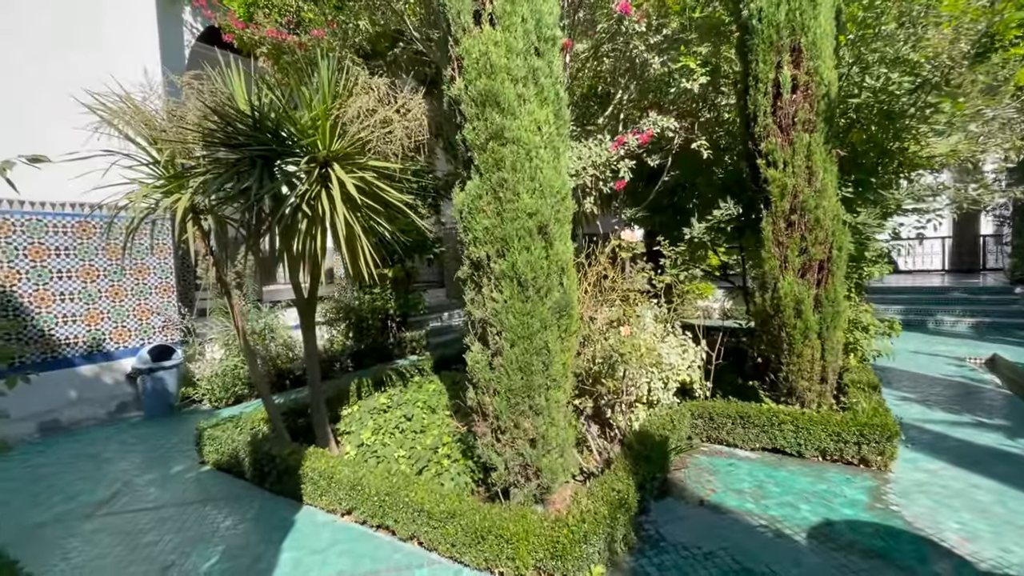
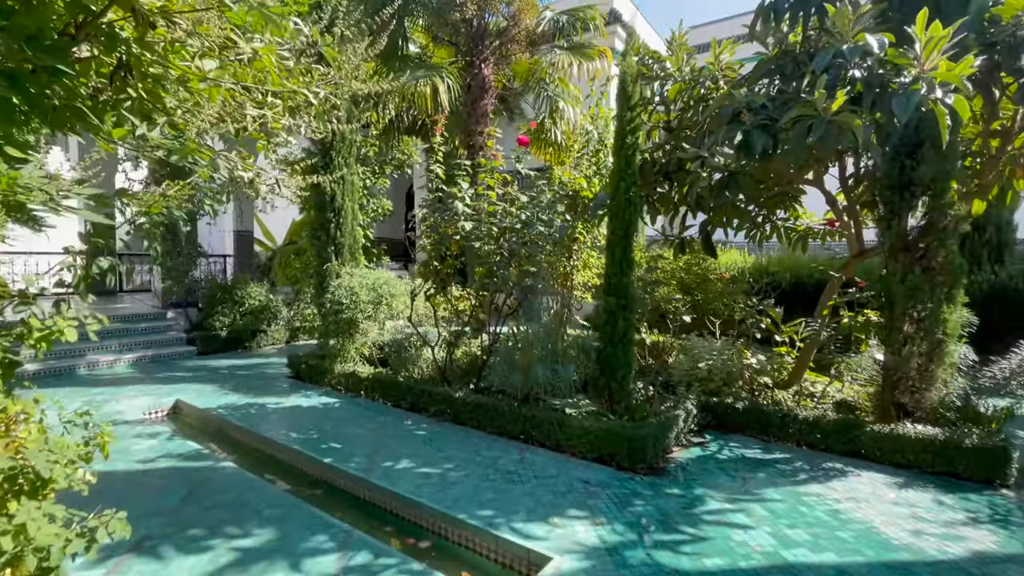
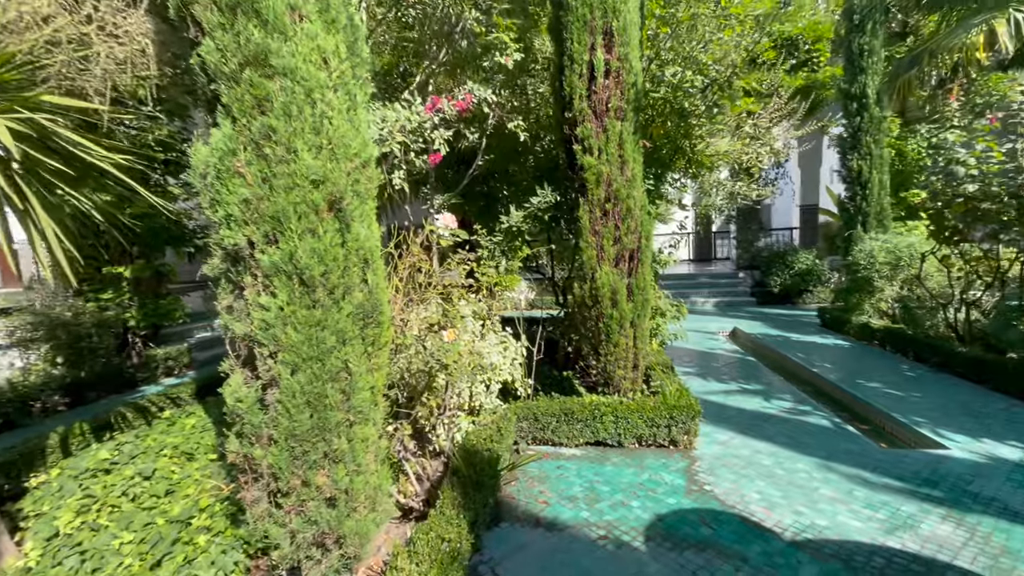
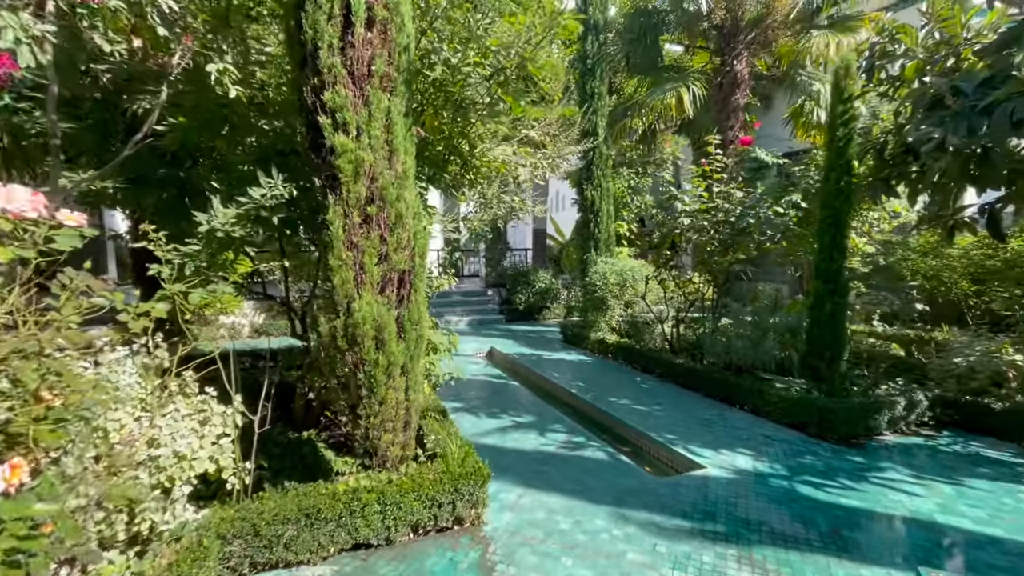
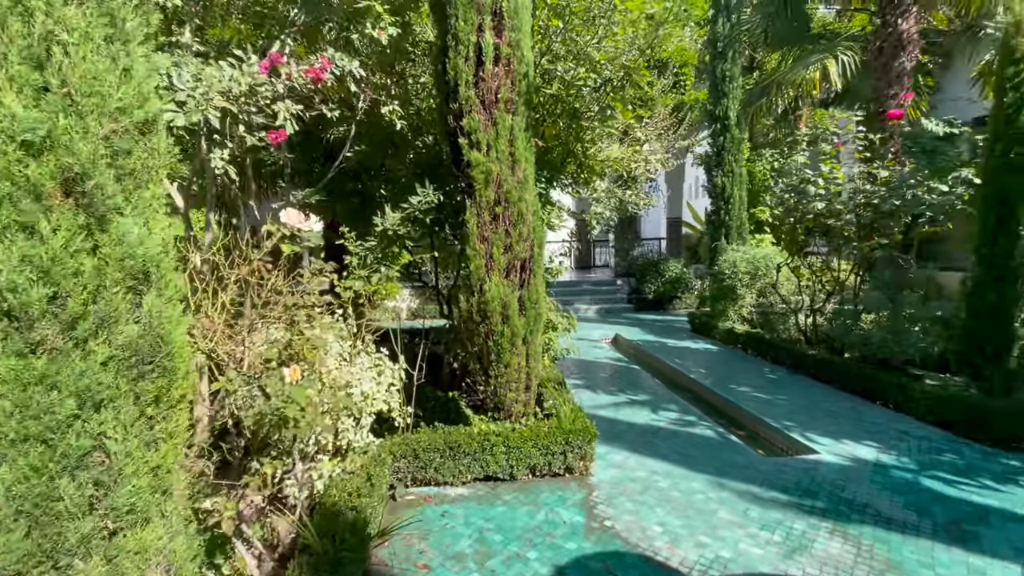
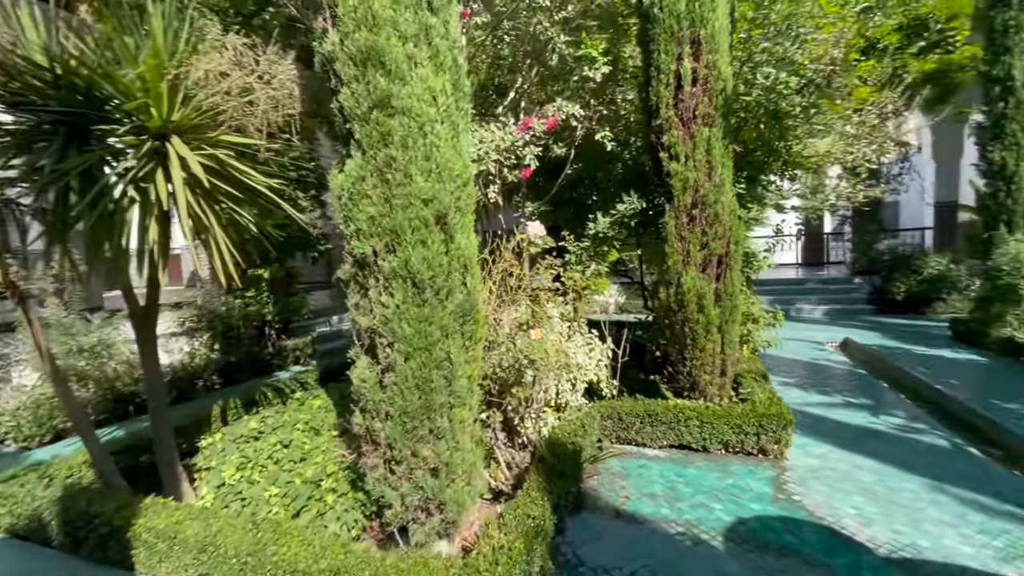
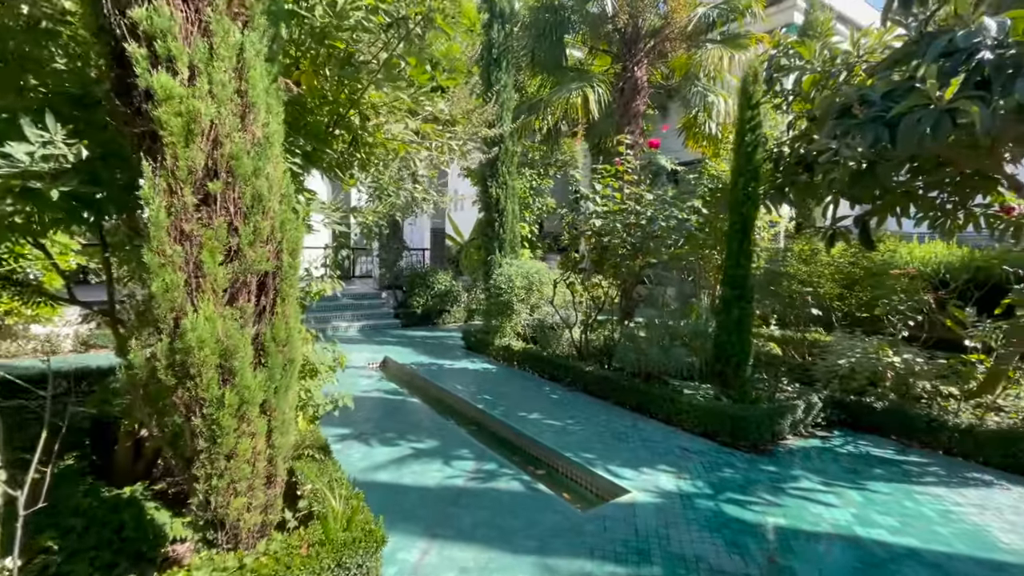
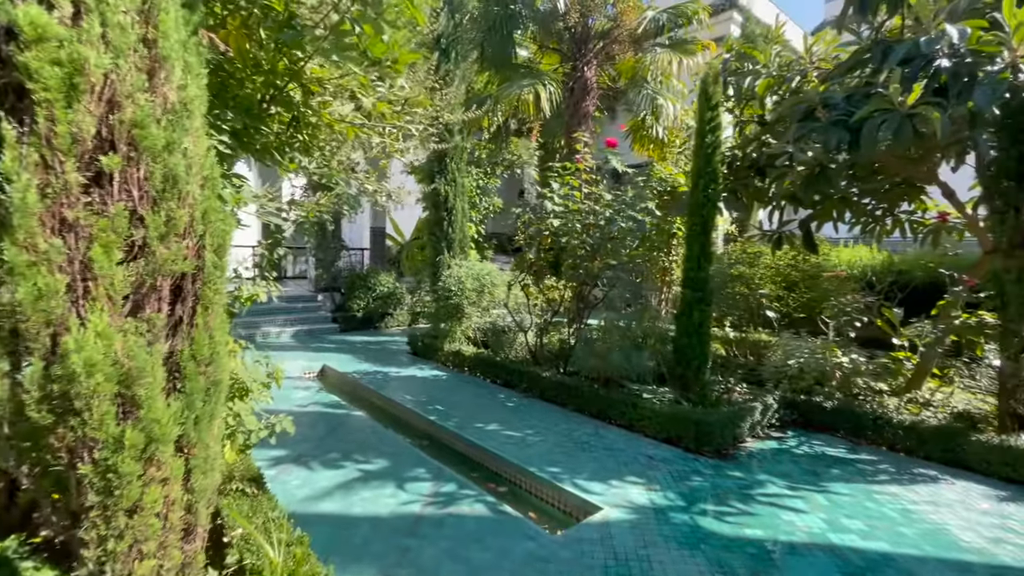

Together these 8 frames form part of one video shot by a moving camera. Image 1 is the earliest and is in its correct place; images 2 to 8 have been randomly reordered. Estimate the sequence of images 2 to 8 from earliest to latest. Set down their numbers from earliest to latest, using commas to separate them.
6, 3, 5, 4, 7, 8, 2
